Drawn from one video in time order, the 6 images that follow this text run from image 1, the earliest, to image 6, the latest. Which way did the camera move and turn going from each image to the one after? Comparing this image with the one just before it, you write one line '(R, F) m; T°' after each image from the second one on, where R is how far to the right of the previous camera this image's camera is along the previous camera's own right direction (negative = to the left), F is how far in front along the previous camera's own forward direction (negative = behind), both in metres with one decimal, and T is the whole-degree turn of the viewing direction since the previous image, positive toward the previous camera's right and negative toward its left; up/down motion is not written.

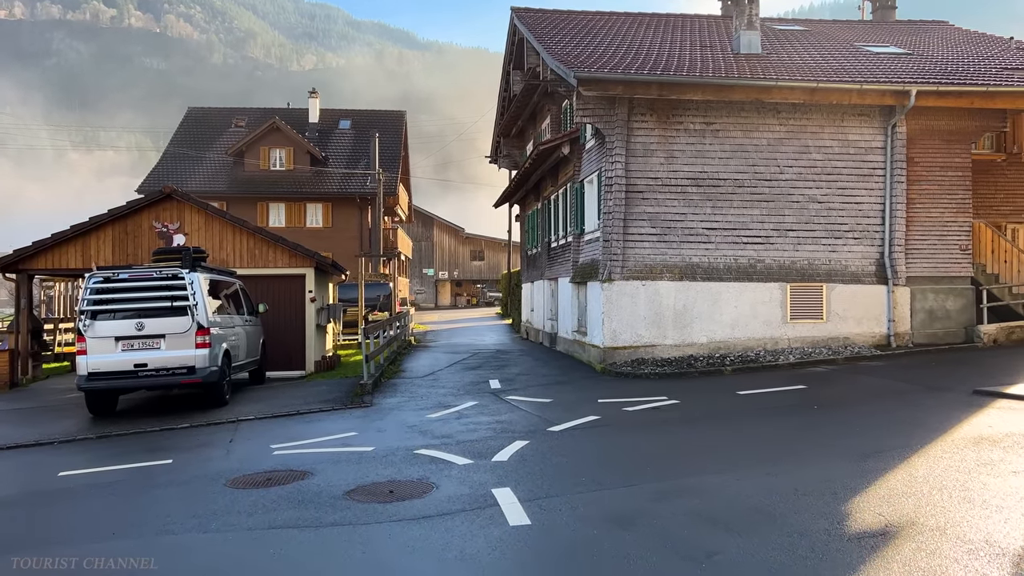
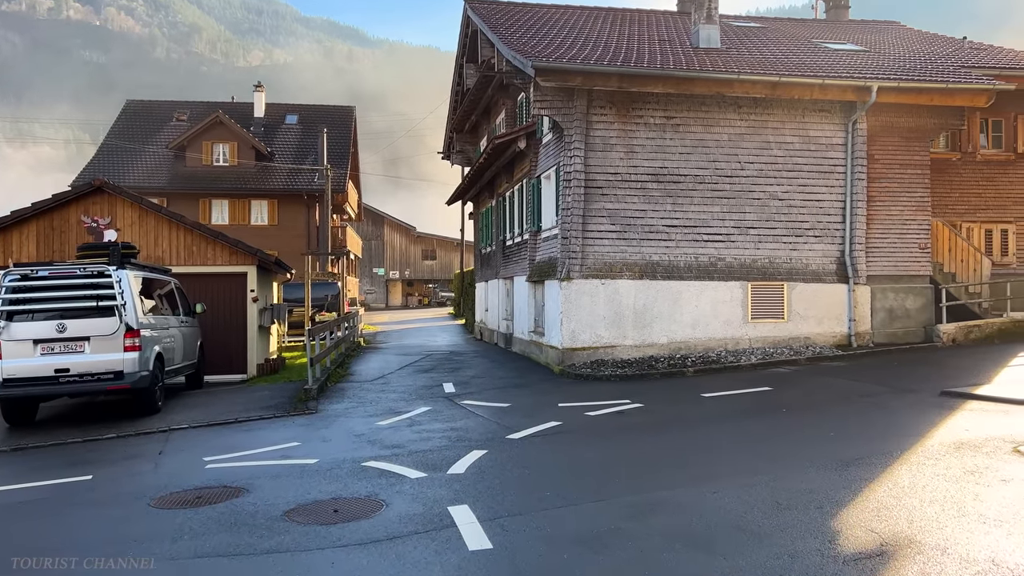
(-0.1, +0.7) m; +4°
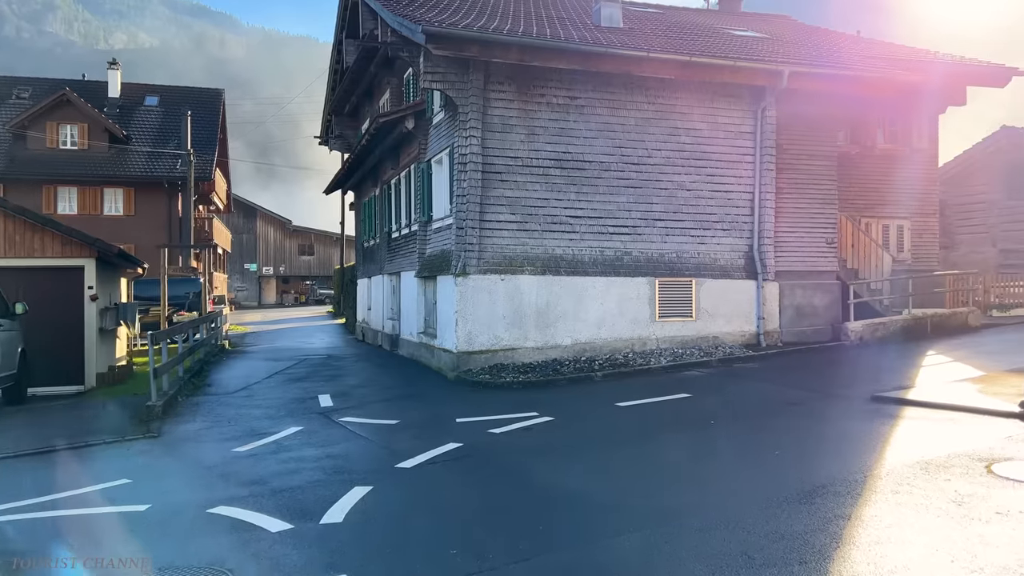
(-0.1, +1.7) m; +9°
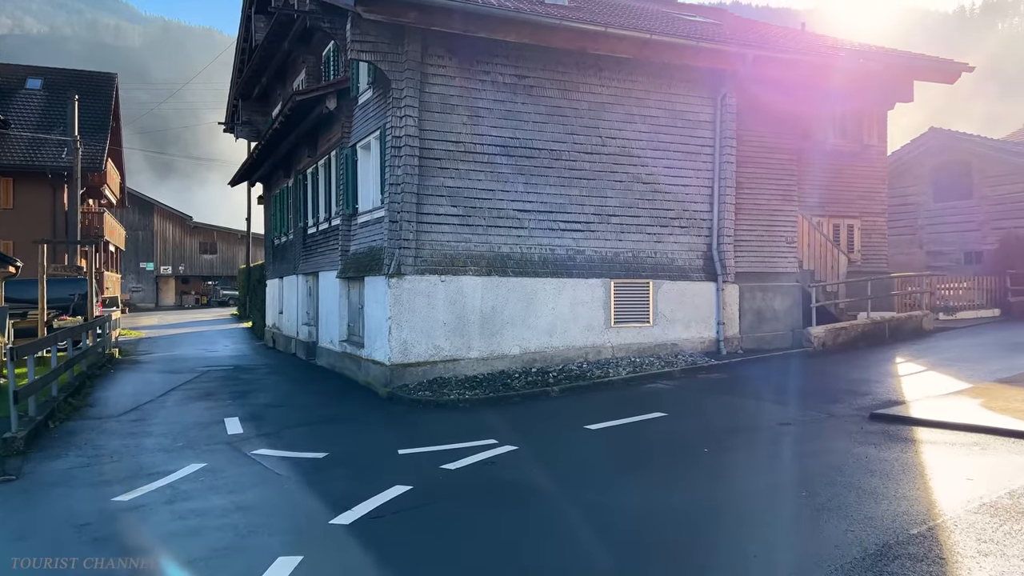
(-0.5, +1.7) m; +6°
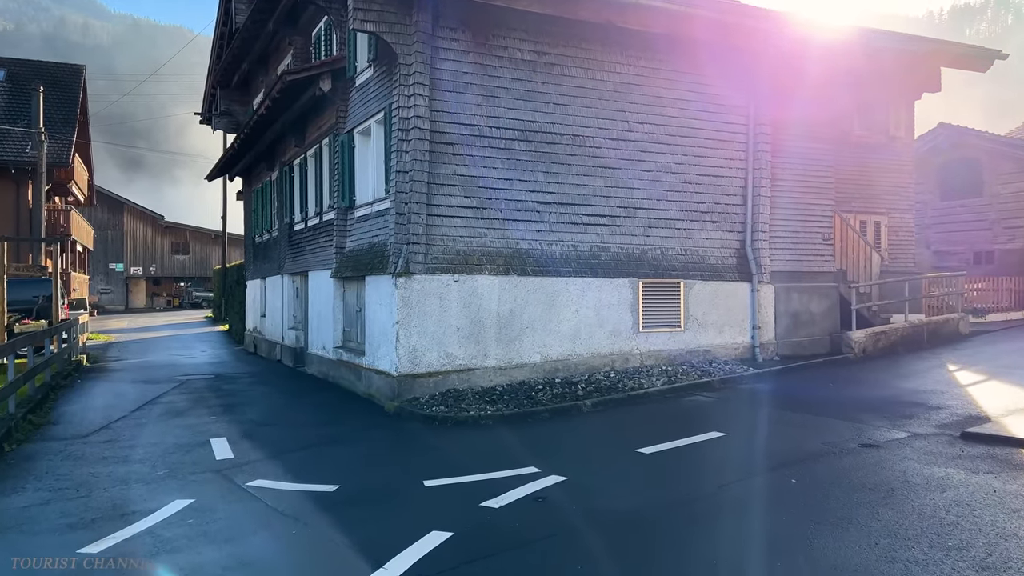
(-0.6, +1.3) m; +2°
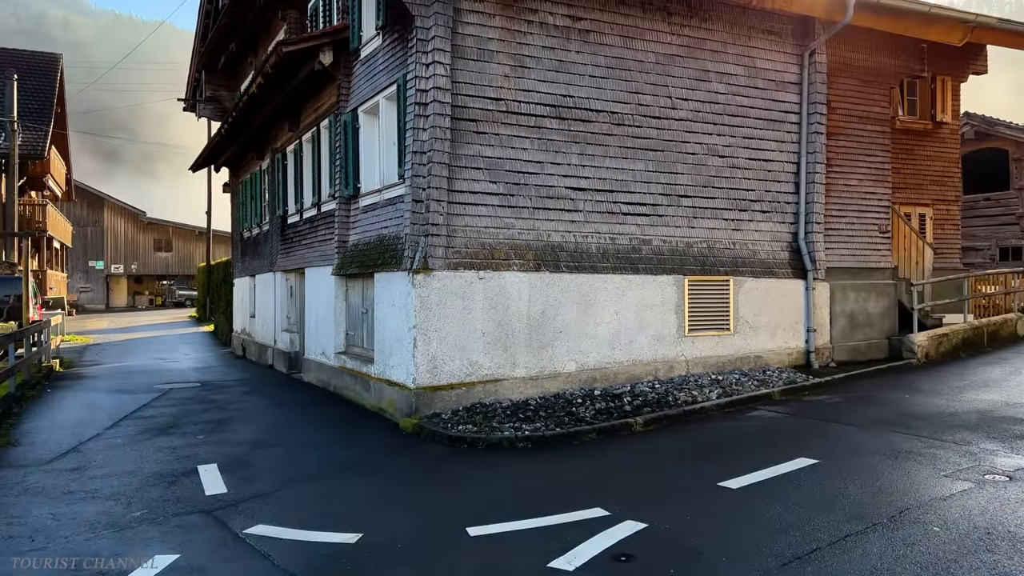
(-0.6, +1.4) m; +1°
